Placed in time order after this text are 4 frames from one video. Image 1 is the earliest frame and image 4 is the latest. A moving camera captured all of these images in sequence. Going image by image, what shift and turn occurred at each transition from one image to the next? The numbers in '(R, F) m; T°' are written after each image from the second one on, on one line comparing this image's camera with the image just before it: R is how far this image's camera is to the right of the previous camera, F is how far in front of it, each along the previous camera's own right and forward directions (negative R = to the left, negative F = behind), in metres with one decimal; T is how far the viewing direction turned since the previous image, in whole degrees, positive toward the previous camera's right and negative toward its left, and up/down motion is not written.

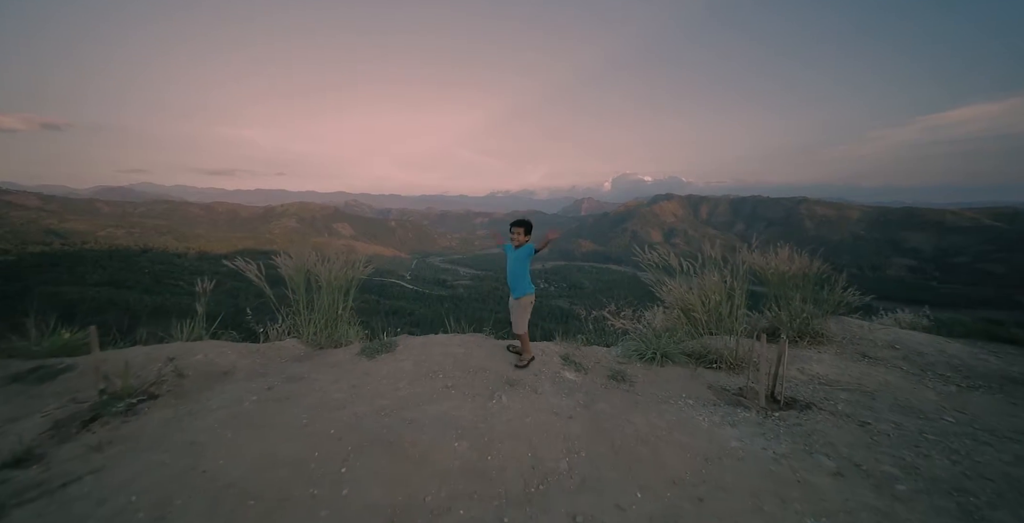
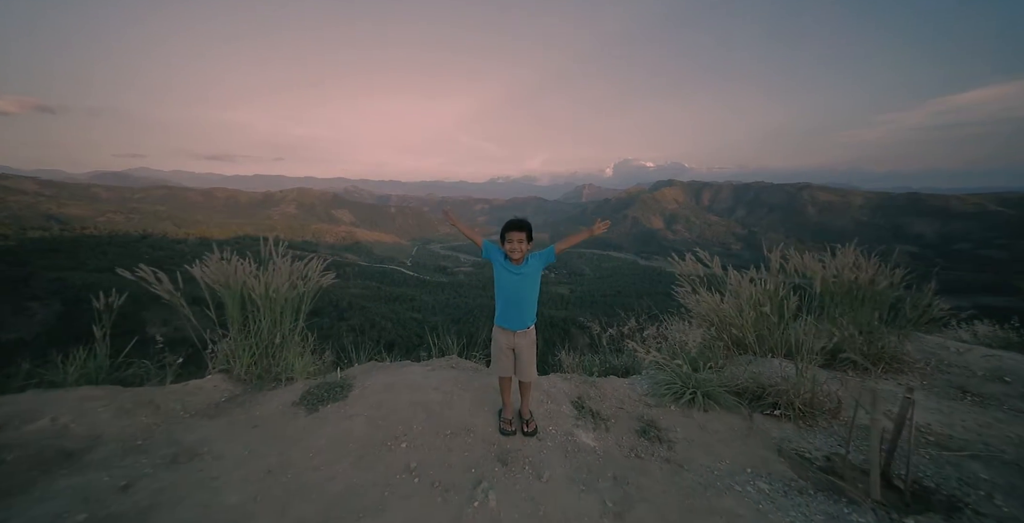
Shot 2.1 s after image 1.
(0.0, +1.0) m; 0°
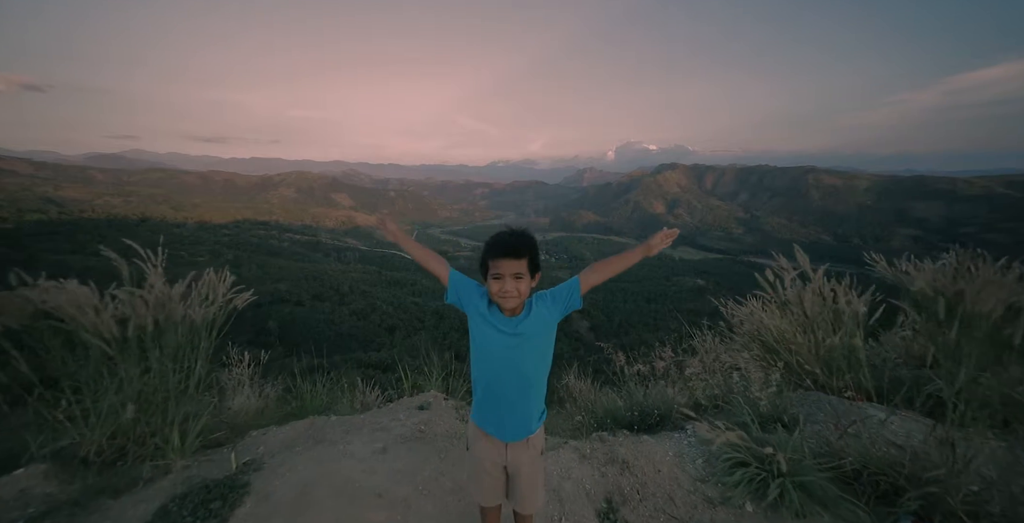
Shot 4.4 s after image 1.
(0.0, +1.2) m; 0°
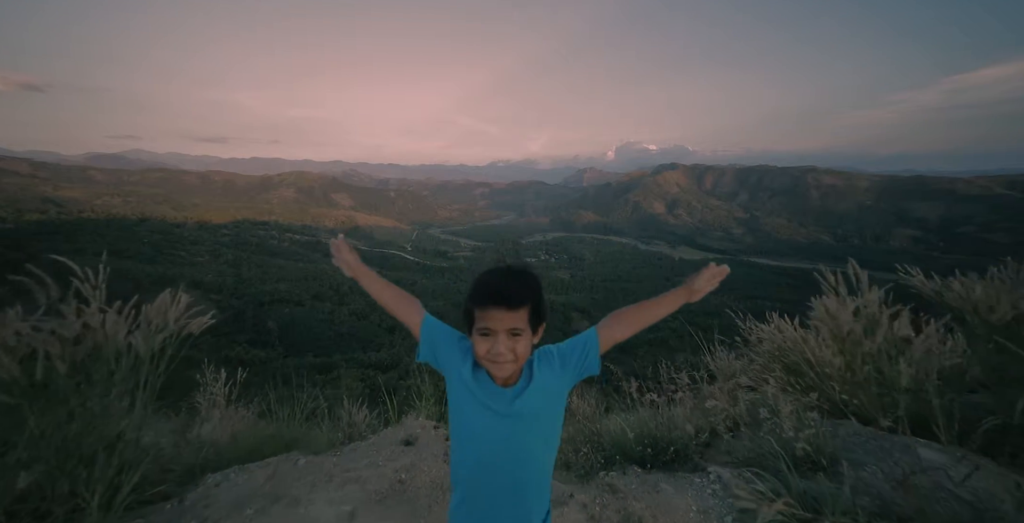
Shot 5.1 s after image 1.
(0.0, -0.3) m; 0°
